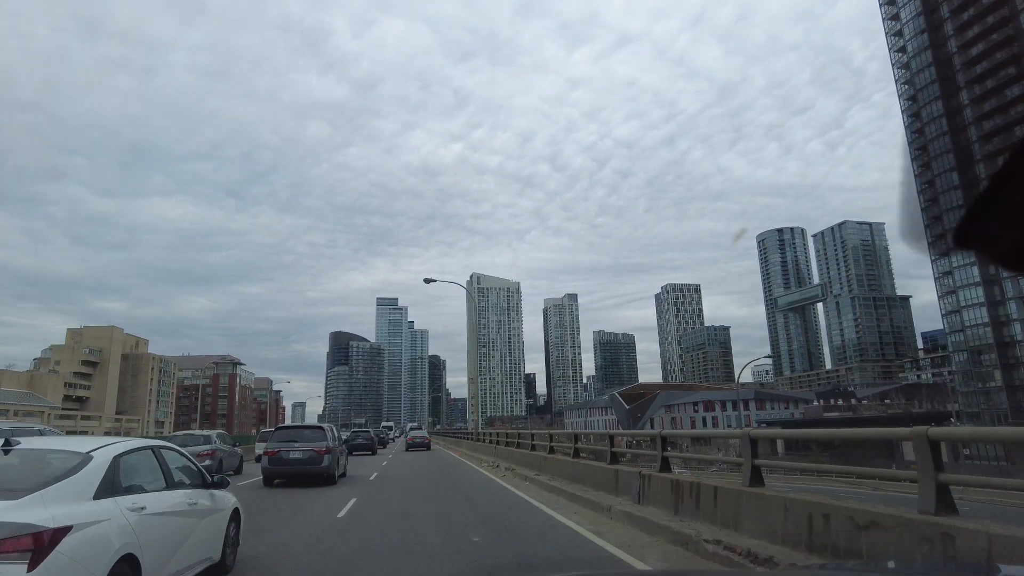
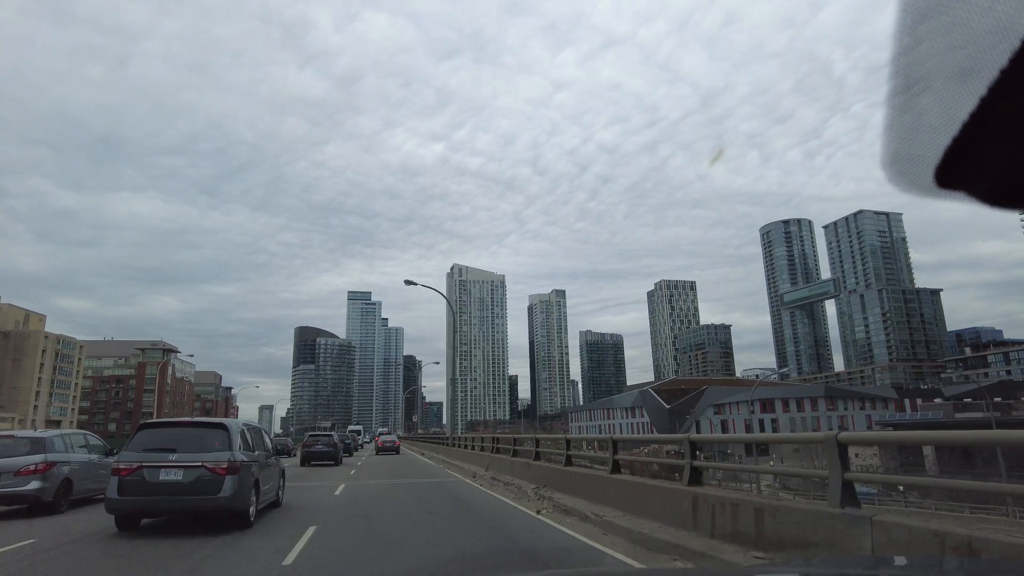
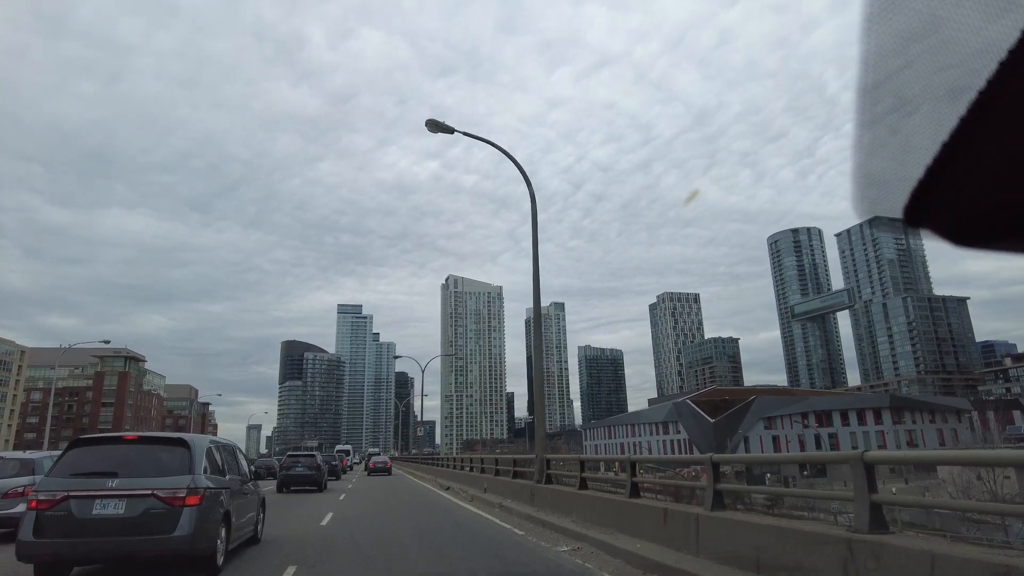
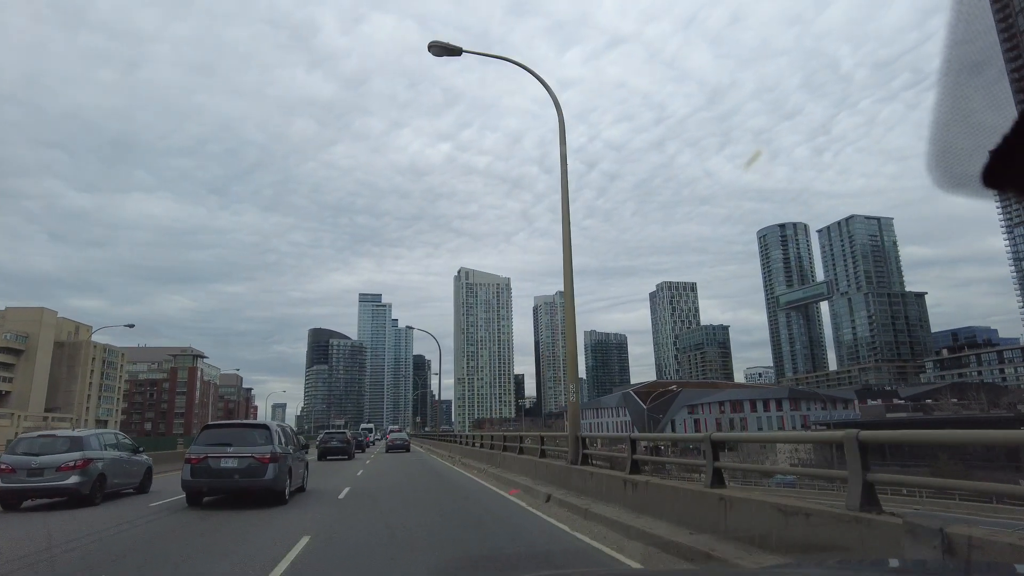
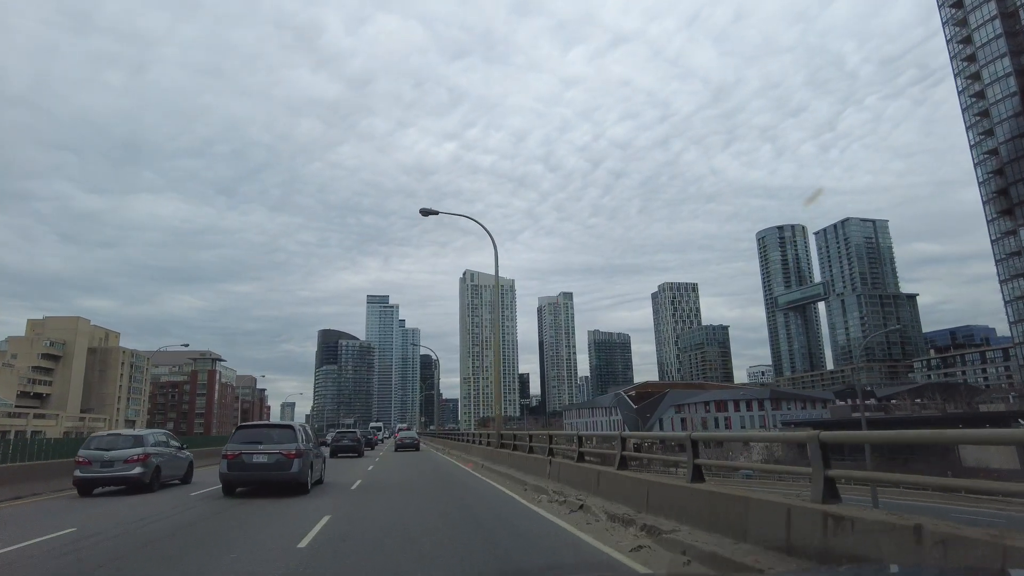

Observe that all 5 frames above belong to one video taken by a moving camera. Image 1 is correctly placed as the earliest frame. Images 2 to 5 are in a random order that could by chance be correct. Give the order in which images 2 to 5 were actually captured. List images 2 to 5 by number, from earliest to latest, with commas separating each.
5, 4, 2, 3
